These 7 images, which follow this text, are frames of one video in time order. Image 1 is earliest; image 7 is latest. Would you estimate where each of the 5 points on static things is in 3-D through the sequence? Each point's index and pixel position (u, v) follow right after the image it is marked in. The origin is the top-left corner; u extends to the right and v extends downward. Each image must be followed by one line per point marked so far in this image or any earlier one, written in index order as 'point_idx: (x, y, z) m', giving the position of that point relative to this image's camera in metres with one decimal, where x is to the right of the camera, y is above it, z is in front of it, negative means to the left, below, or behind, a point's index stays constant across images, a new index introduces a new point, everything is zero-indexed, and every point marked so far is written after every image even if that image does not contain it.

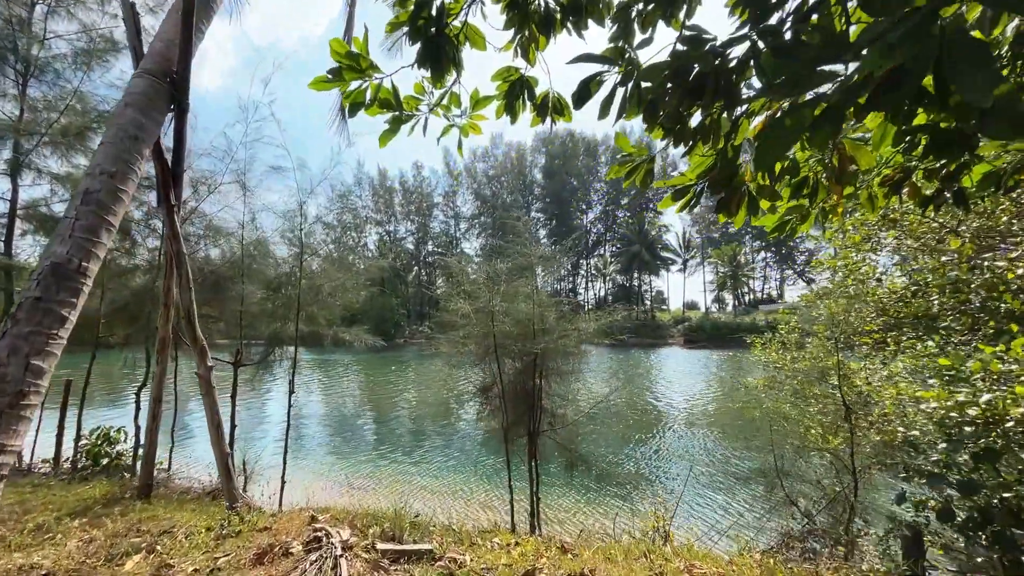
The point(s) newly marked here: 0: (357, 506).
0: (-2.2, -3.4, +6.4) m
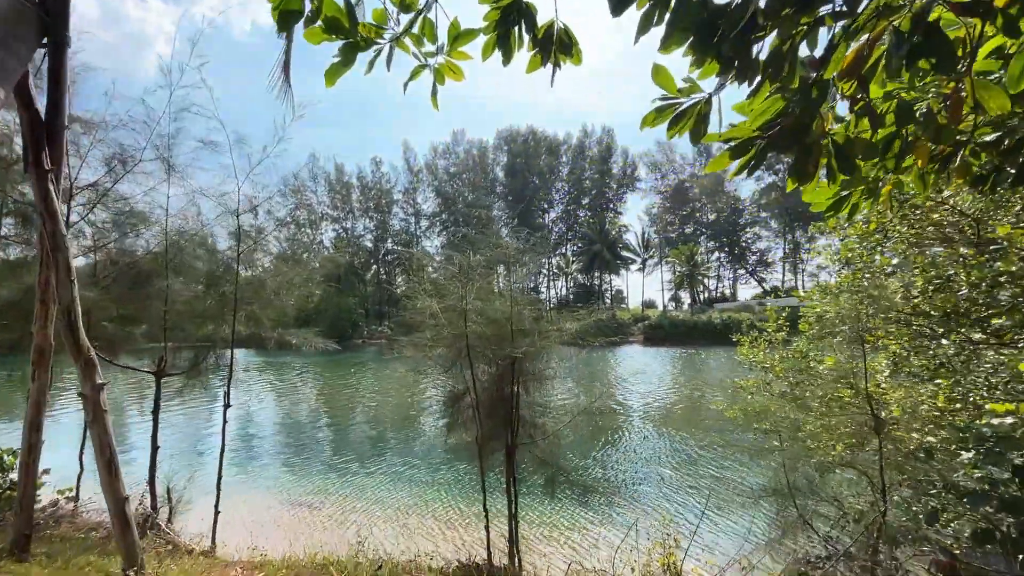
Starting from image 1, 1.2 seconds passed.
0: (-2.5, -3.3, +5.6) m
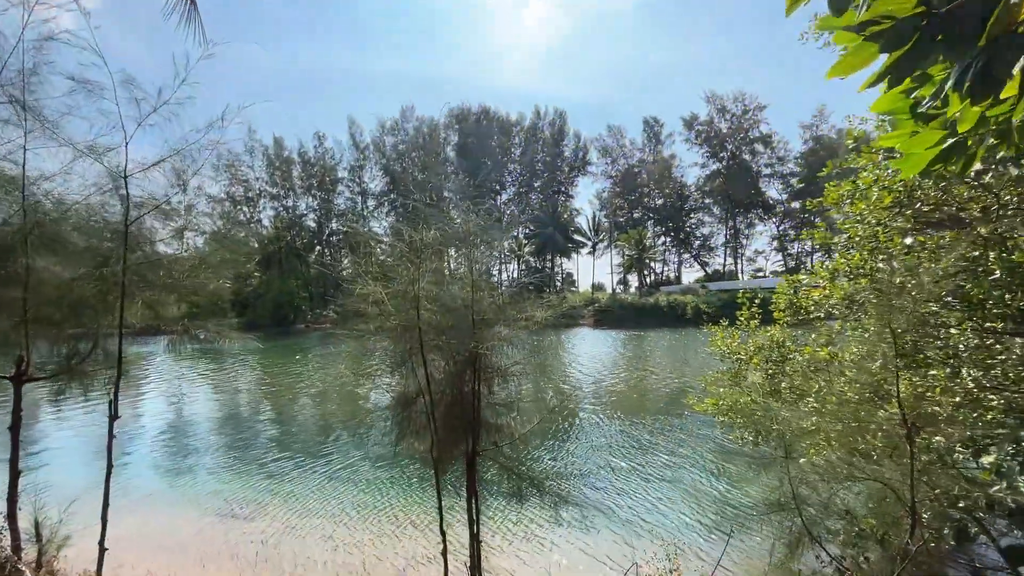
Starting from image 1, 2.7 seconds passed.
0: (-2.9, -3.1, +4.7) m
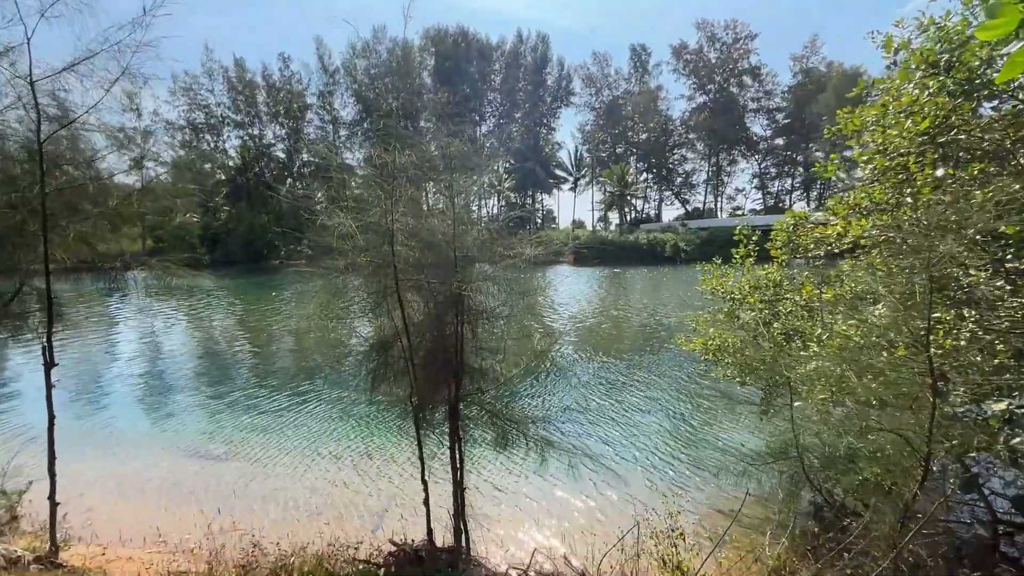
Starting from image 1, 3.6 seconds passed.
0: (-3.0, -2.5, +4.5) m
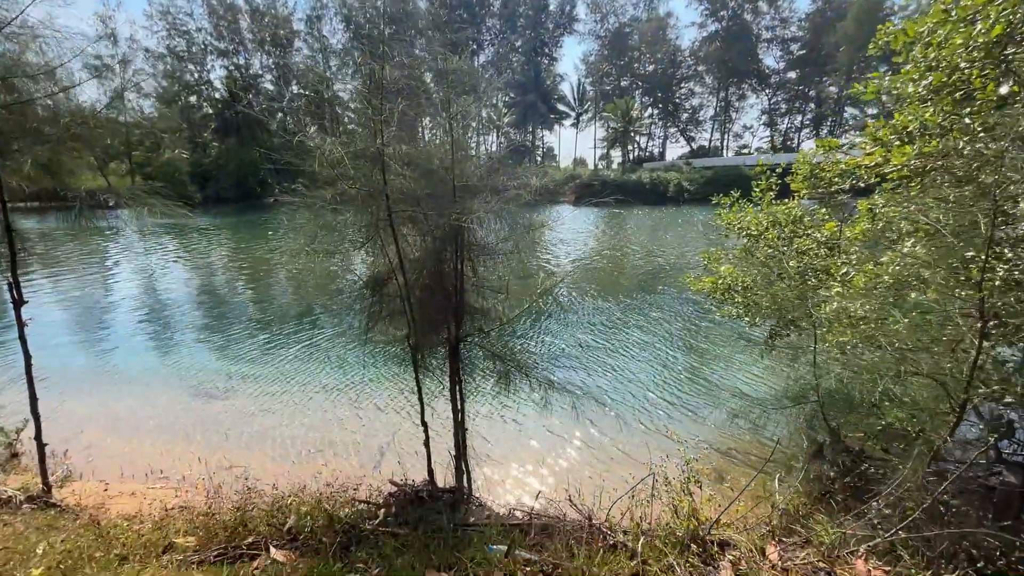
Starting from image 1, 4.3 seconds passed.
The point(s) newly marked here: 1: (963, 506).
0: (-3.0, -1.9, +4.5) m
1: (+2.4, -1.2, +2.5) m
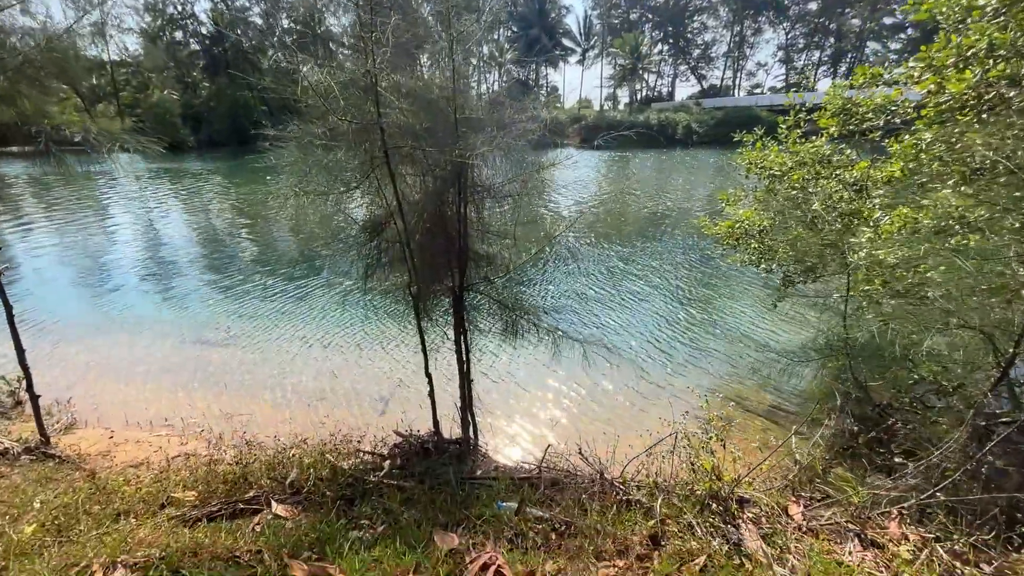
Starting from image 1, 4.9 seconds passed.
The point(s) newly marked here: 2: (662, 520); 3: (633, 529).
0: (-2.9, -1.4, +4.4) m
1: (+2.4, -0.9, +2.4) m
2: (+0.7, -1.0, +2.1) m
3: (+0.5, -1.1, +2.1) m
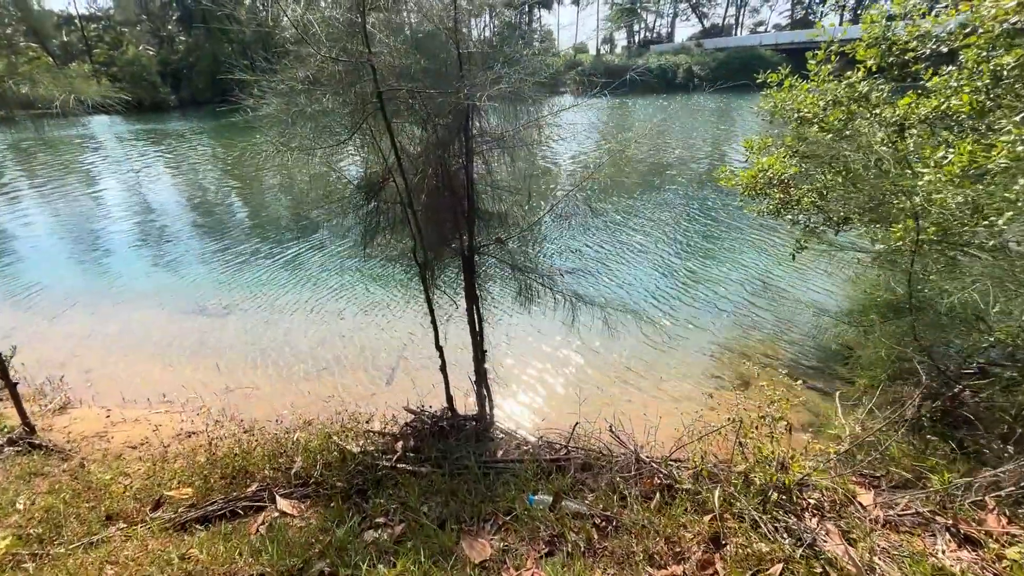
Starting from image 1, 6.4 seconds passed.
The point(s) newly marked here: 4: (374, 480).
0: (-2.8, -1.2, +4.2) m
1: (+2.6, -0.7, +2.1) m
2: (+0.8, -0.9, +1.9) m
3: (+0.7, -0.9, +1.9) m
4: (-0.7, -1.0, +2.4) m
